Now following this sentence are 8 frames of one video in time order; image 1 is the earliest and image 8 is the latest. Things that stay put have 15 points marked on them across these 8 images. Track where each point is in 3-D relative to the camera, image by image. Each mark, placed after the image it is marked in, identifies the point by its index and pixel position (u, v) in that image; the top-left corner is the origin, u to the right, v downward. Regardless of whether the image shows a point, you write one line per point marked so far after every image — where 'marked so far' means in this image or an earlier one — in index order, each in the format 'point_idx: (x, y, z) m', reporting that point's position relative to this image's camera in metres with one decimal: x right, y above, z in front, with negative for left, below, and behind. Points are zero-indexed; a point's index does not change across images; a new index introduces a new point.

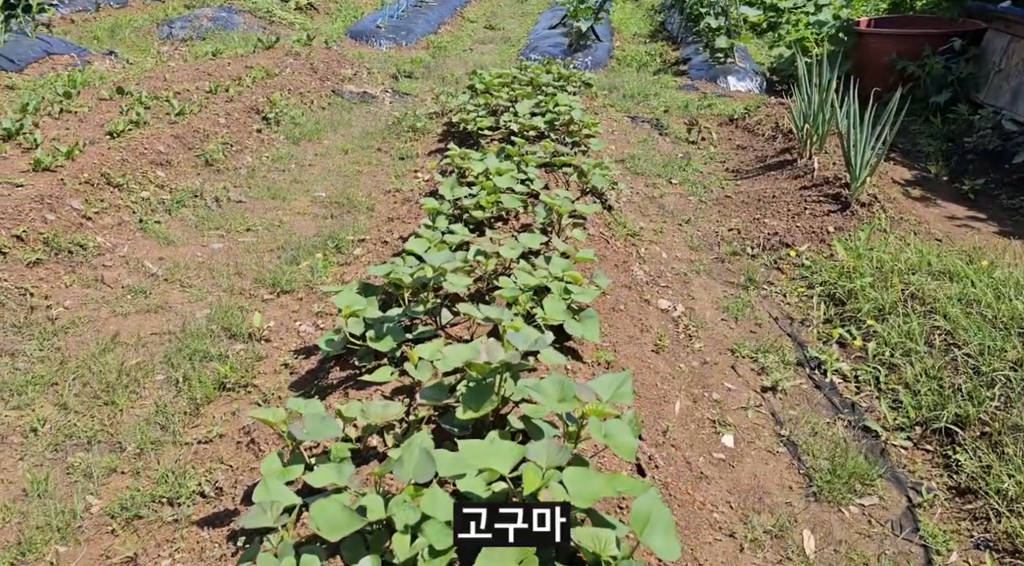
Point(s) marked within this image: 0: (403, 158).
0: (-0.9, +1.0, +7.6) m
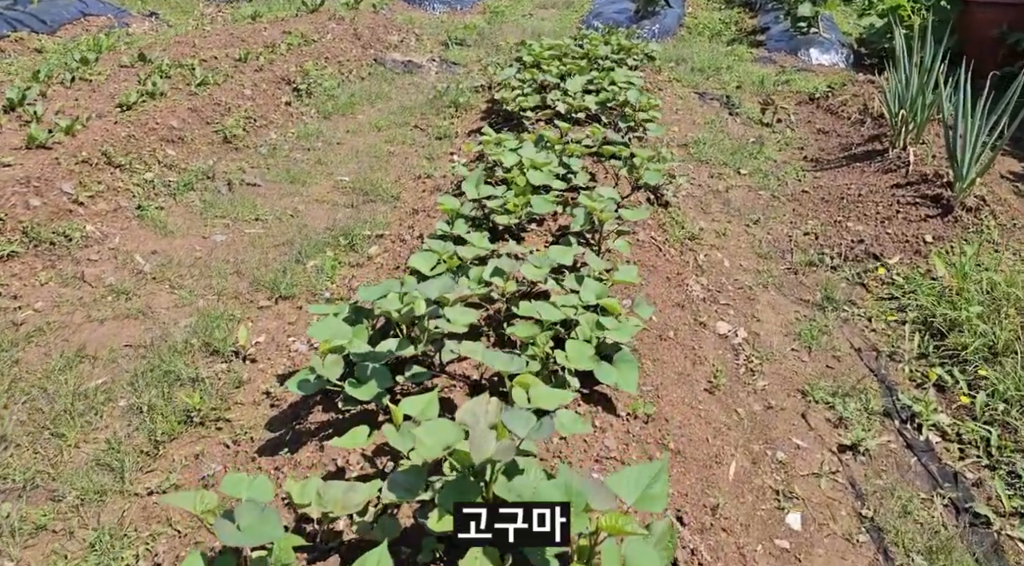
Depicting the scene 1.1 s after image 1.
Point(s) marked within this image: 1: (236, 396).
0: (-0.5, +1.1, +6.9) m
1: (-1.1, -0.4, +3.5) m
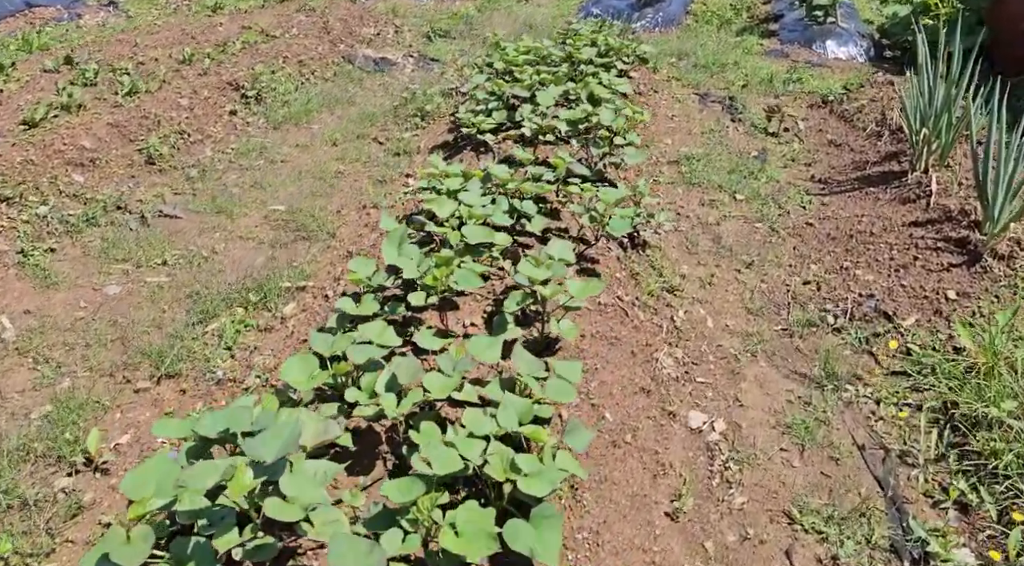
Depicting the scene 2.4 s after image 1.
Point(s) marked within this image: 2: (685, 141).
0: (-0.7, +0.8, +6.1) m
1: (-1.4, -0.7, +2.8) m
2: (+1.3, +1.1, +6.9) m
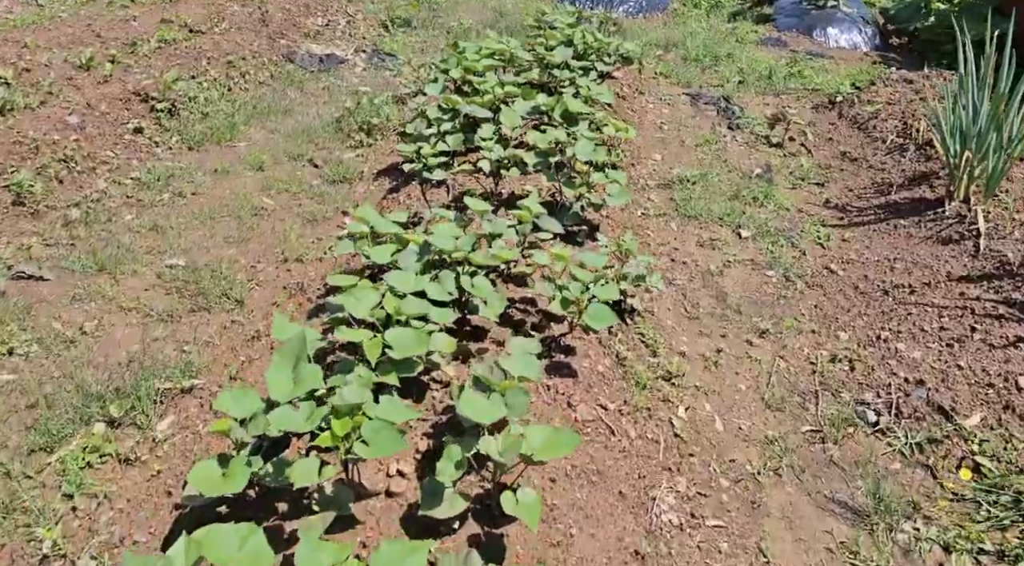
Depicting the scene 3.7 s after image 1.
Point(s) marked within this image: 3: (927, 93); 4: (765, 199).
0: (-1.0, +0.5, +5.1) m
1: (-1.5, -1.1, +1.8) m
2: (+1.0, +0.8, +5.9) m
3: (+3.0, +1.4, +6.5) m
4: (+1.5, +0.5, +5.3) m
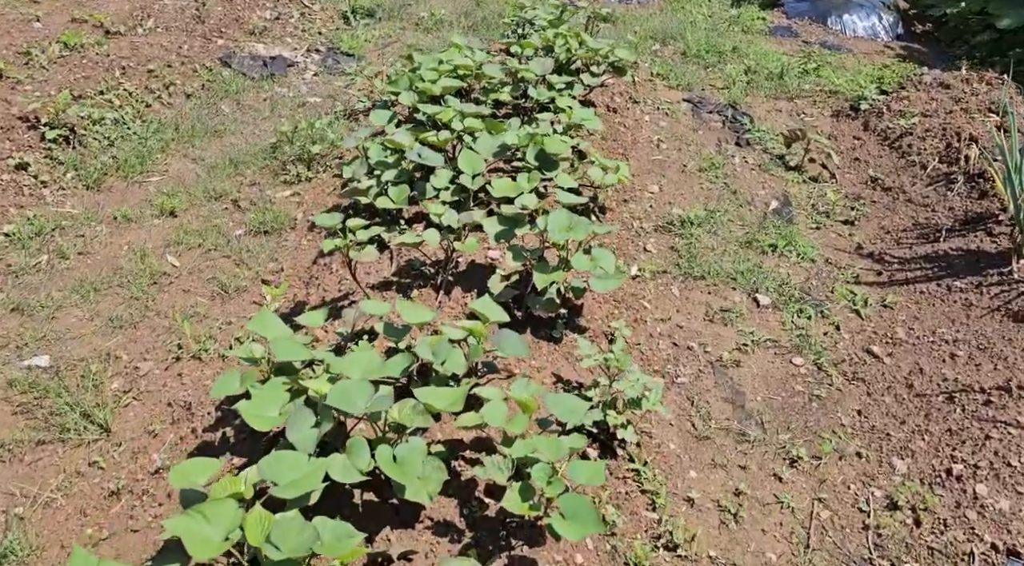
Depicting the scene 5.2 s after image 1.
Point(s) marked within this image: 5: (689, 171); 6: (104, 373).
0: (-1.1, +0.2, +4.1) m
1: (-1.6, -1.6, +0.9) m
2: (+0.9, +0.5, +4.9) m
3: (+2.8, +1.1, +5.6) m
4: (+1.3, +0.2, +4.4) m
5: (+1.0, +0.6, +5.2) m
6: (-1.4, -0.3, +3.2) m
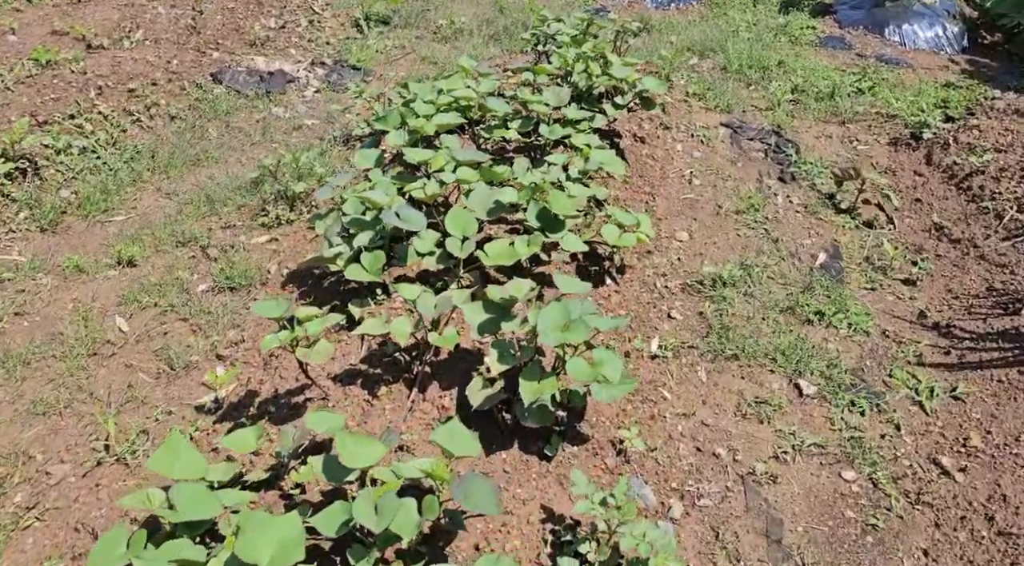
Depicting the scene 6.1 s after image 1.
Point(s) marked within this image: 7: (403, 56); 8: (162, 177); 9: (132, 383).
0: (-1.1, -0.1, +3.6) m
1: (-1.8, -1.9, +0.4) m
2: (+0.9, +0.2, +4.3) m
3: (+2.9, +0.8, +4.9) m
4: (+1.3, -0.1, +3.7) m
5: (+1.1, +0.4, +4.6) m
6: (-1.5, -0.6, +2.7) m
7: (-0.8, +1.6, +6.3) m
8: (-1.7, +0.5, +4.5) m
9: (-1.3, -0.4, +3.1) m
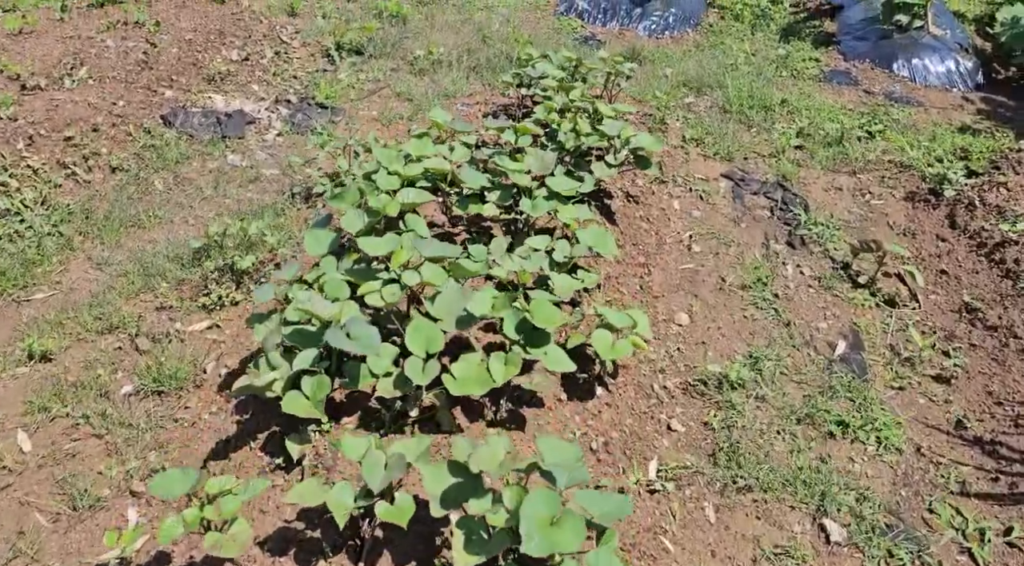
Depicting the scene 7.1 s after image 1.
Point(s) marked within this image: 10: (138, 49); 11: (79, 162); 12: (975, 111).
0: (-1.2, -0.4, +3.0) m
1: (-1.8, -2.2, -0.1) m
2: (+0.8, -0.2, +3.8) m
3: (+2.8, +0.4, +4.4) m
4: (+1.2, -0.5, +3.2) m
5: (+1.0, 0.0, +4.1) m
6: (-1.5, -0.9, +2.1) m
7: (-0.9, +1.2, +5.8) m
8: (-1.8, +0.2, +4.0) m
9: (-1.4, -0.7, +2.5) m
10: (-2.3, +1.4, +5.5) m
11: (-2.1, +0.6, +4.5) m
12: (+3.4, +1.3, +6.7) m
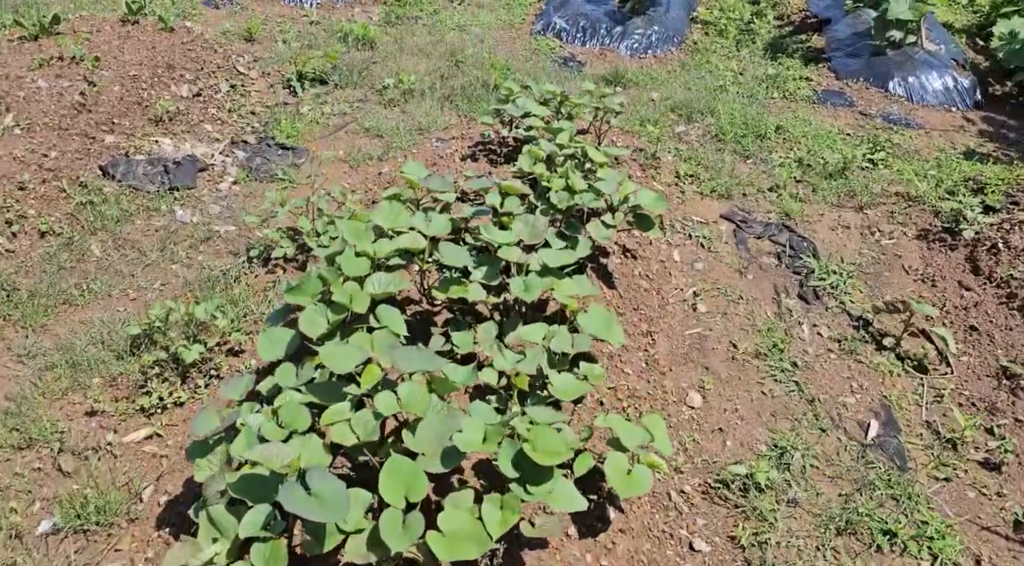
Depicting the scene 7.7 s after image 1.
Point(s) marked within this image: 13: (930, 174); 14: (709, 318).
0: (-1.2, -0.7, +2.5) m
1: (-1.7, -2.5, -0.6) m
2: (+0.8, -0.4, +3.3) m
3: (+2.7, +0.1, +4.0) m
4: (+1.2, -0.8, +2.8) m
5: (+0.9, -0.3, +3.6) m
6: (-1.5, -1.2, +1.6) m
7: (-1.0, +0.9, +5.3) m
8: (-1.9, -0.2, +3.5) m
9: (-1.4, -1.0, +2.0) m
10: (-2.4, +1.1, +5.0) m
11: (-2.2, +0.3, +4.0) m
12: (+3.3, +1.1, +6.3) m
13: (+2.5, +0.6, +5.3) m
14: (+0.8, -0.2, +3.8) m
